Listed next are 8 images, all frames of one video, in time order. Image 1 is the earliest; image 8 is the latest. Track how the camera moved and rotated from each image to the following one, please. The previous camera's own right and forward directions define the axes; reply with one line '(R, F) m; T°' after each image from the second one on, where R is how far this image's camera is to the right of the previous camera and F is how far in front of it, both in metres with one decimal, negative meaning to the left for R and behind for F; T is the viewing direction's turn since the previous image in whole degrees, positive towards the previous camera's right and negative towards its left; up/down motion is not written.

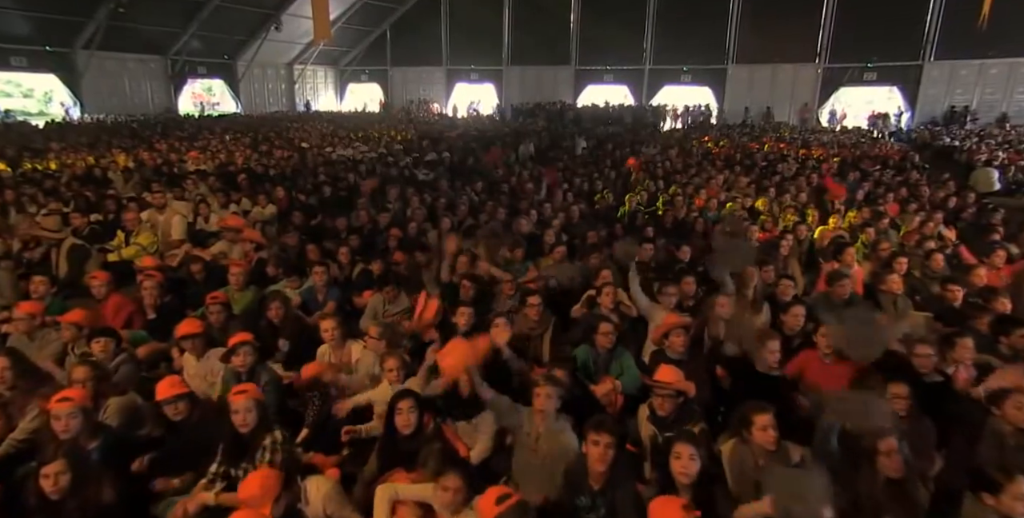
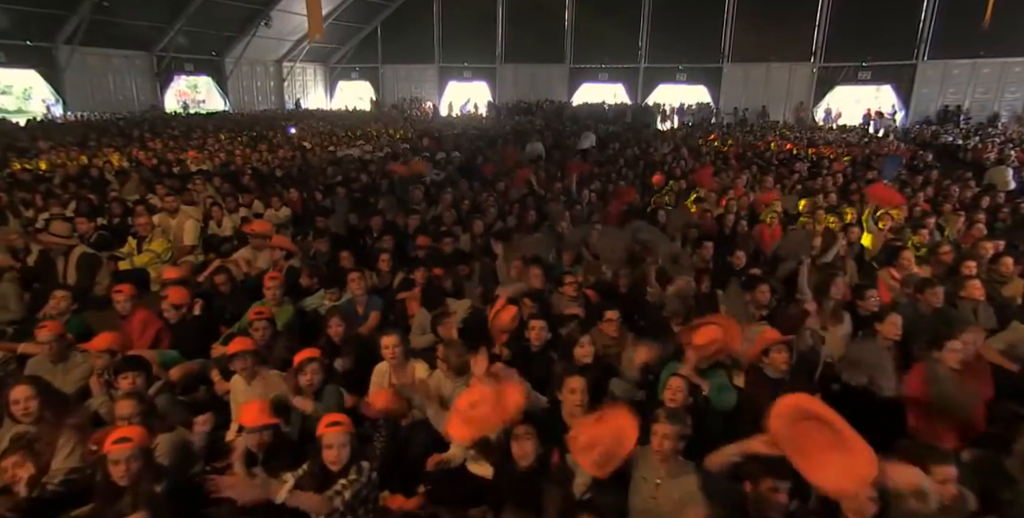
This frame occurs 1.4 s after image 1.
(-0.6, +0.4) m; +1°
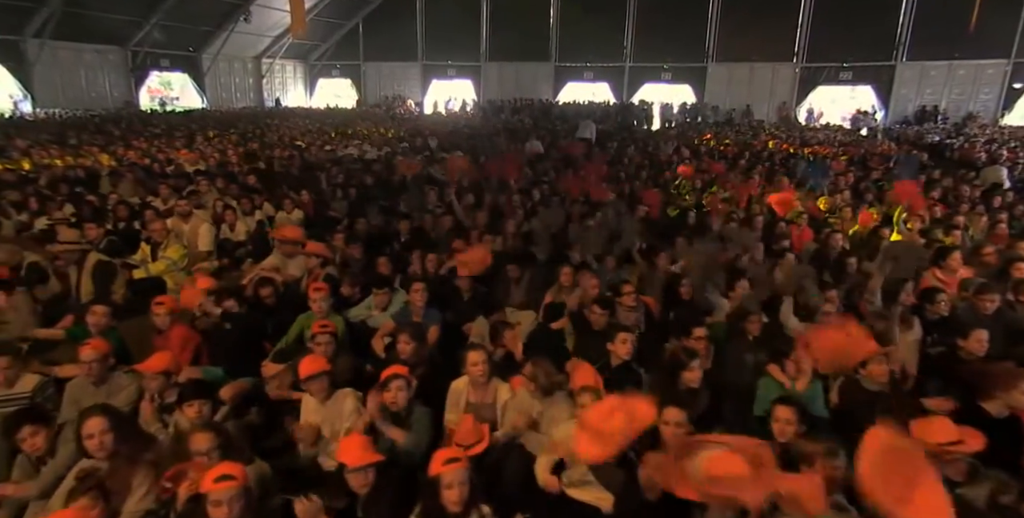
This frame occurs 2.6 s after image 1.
(-0.6, +0.2) m; +2°
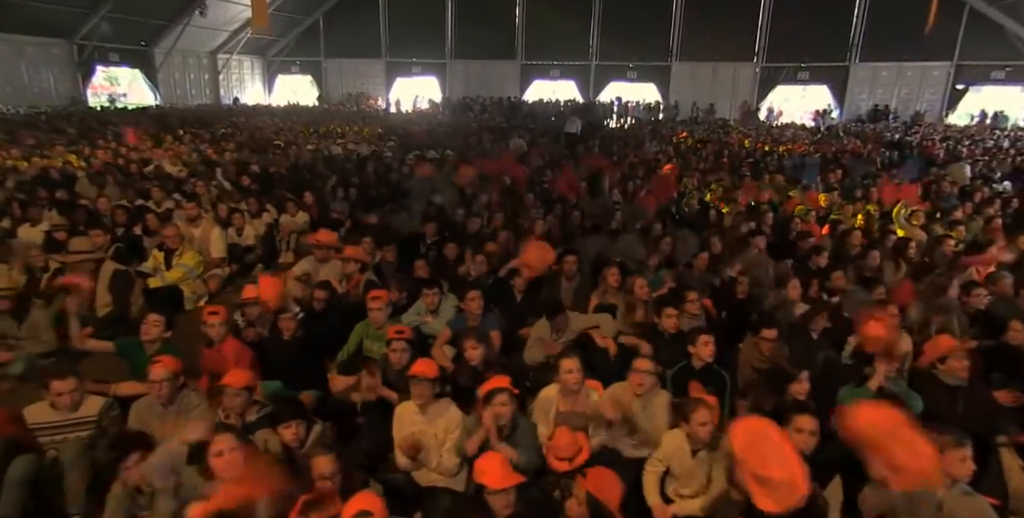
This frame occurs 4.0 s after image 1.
(-0.7, +0.1) m; +4°
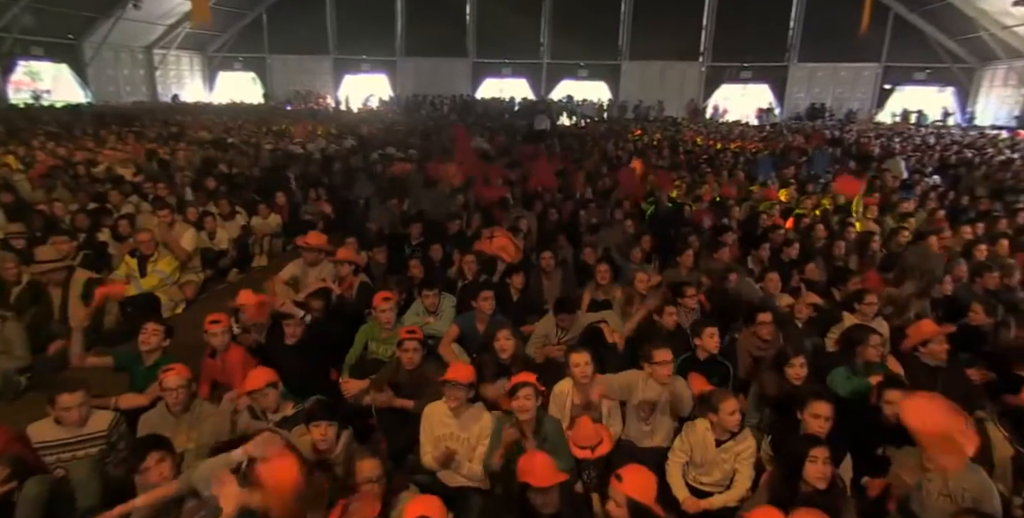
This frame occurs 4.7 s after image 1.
(-0.4, 0.0) m; +5°
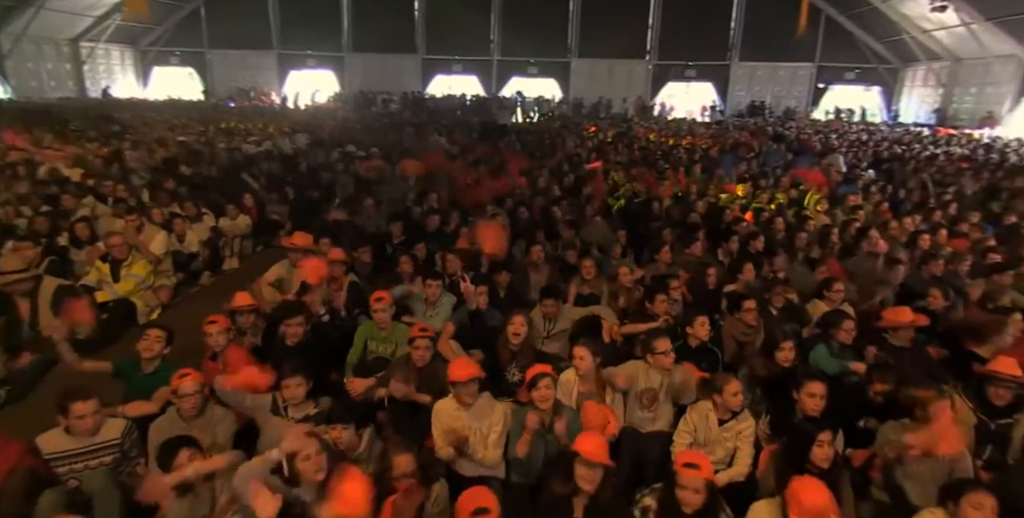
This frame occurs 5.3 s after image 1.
(-0.3, -0.1) m; +5°
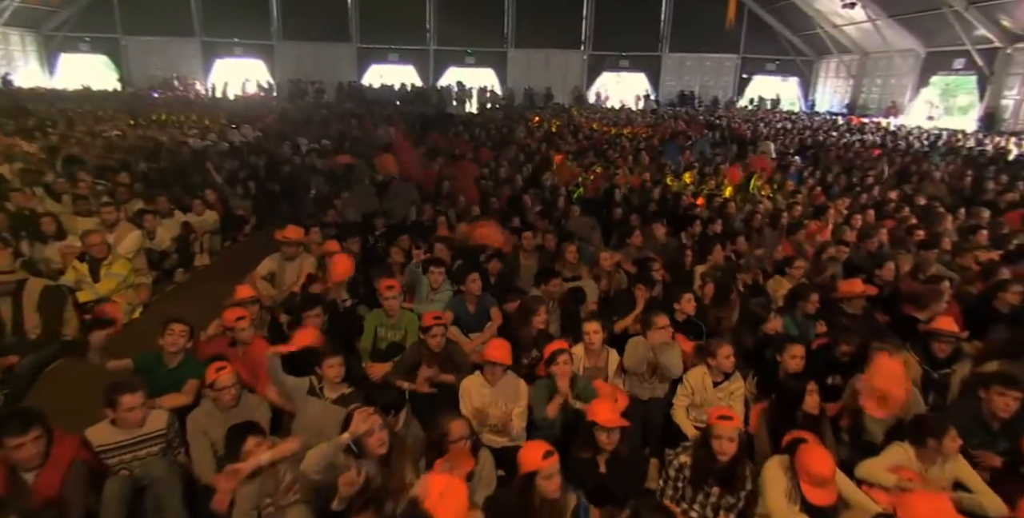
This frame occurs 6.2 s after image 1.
(-0.4, -0.2) m; +6°
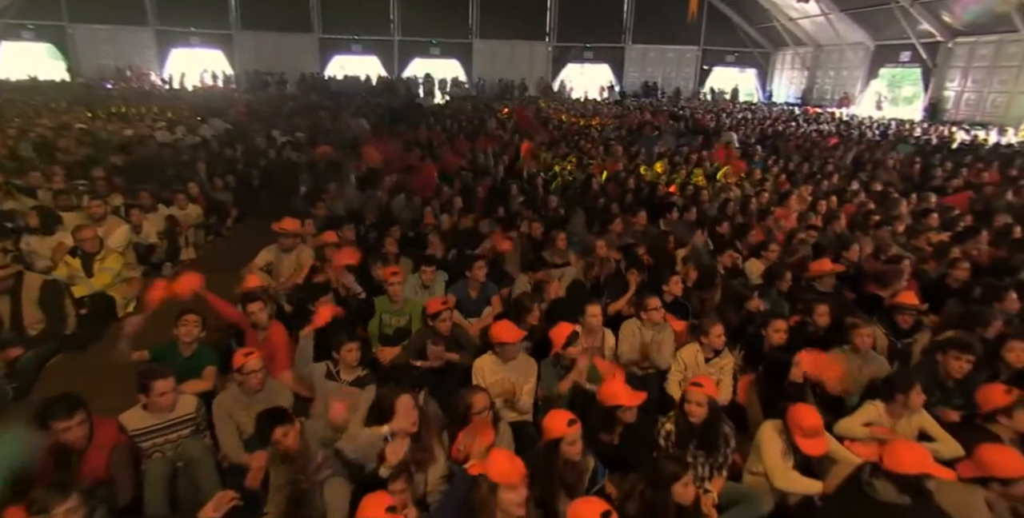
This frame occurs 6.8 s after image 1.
(-0.2, -0.2) m; +3°
